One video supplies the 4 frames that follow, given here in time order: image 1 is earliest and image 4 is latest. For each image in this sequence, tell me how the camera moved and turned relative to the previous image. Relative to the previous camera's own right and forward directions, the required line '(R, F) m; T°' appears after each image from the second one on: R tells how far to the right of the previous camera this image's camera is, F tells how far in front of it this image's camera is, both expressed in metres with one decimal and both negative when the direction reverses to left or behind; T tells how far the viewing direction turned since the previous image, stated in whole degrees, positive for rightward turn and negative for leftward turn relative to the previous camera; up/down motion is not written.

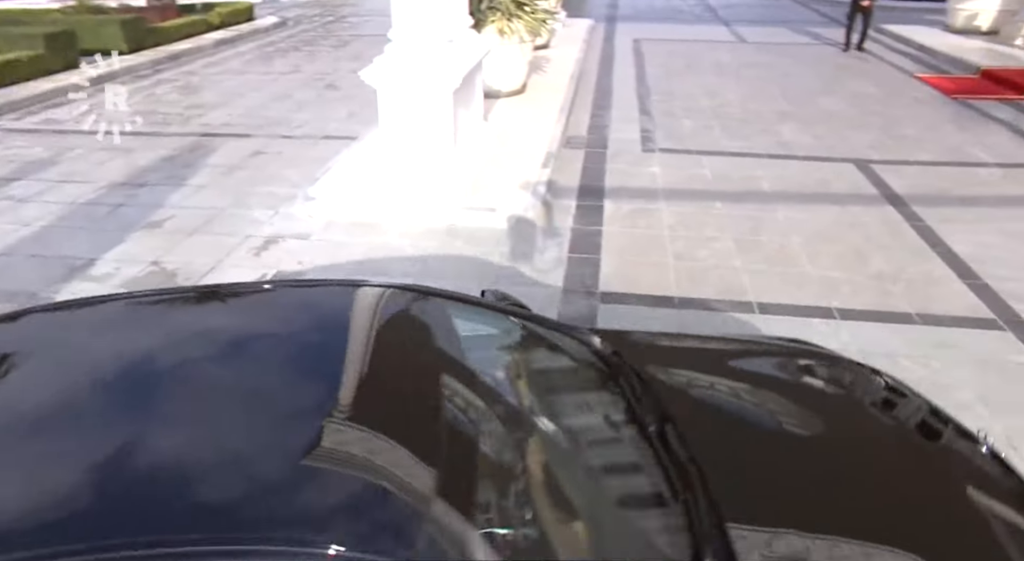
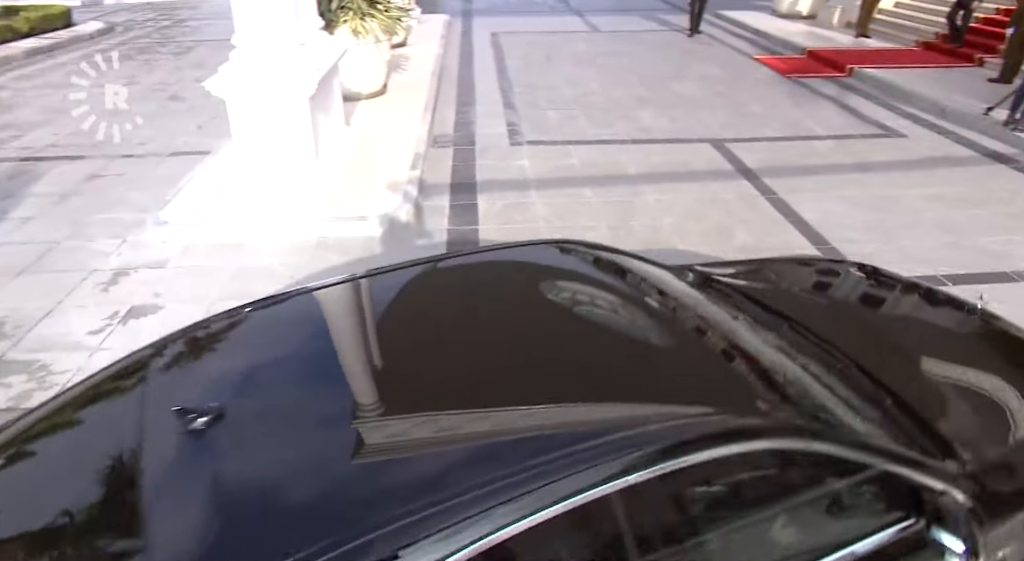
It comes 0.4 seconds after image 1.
(0.0, +0.1) m; +10°
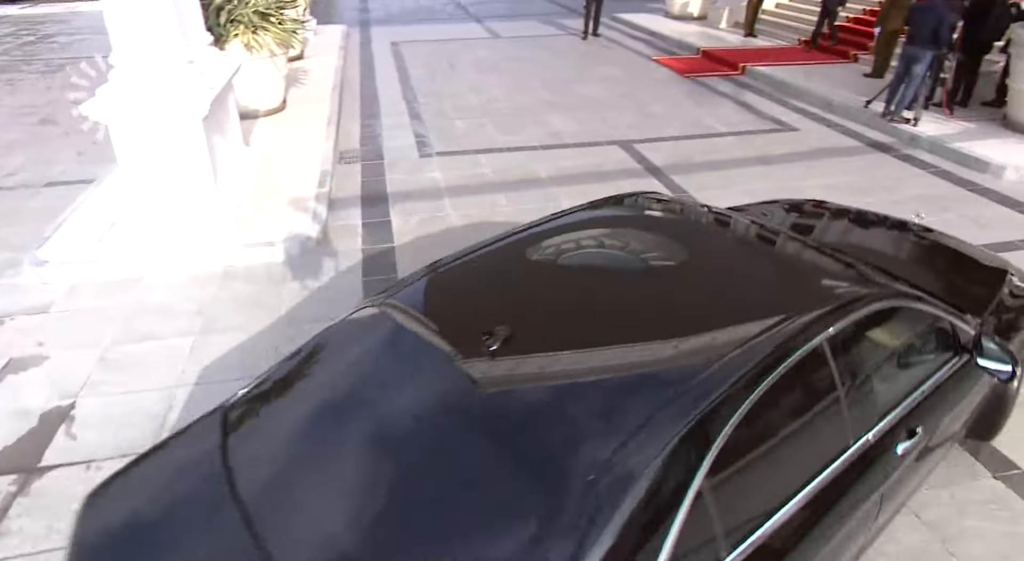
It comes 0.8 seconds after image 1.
(-0.1, +0.1) m; +7°
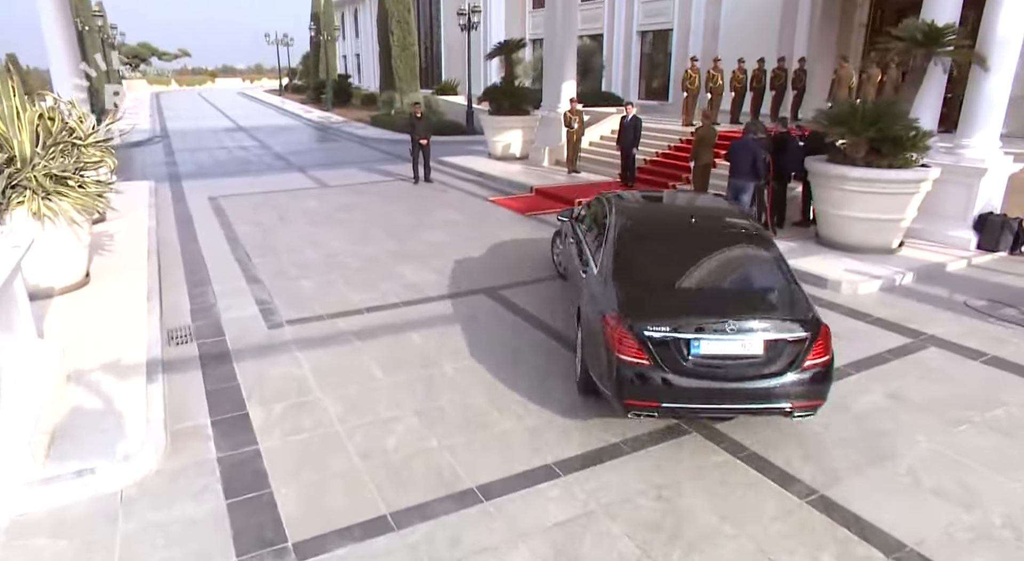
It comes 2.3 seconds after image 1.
(-0.4, +0.6) m; +15°
